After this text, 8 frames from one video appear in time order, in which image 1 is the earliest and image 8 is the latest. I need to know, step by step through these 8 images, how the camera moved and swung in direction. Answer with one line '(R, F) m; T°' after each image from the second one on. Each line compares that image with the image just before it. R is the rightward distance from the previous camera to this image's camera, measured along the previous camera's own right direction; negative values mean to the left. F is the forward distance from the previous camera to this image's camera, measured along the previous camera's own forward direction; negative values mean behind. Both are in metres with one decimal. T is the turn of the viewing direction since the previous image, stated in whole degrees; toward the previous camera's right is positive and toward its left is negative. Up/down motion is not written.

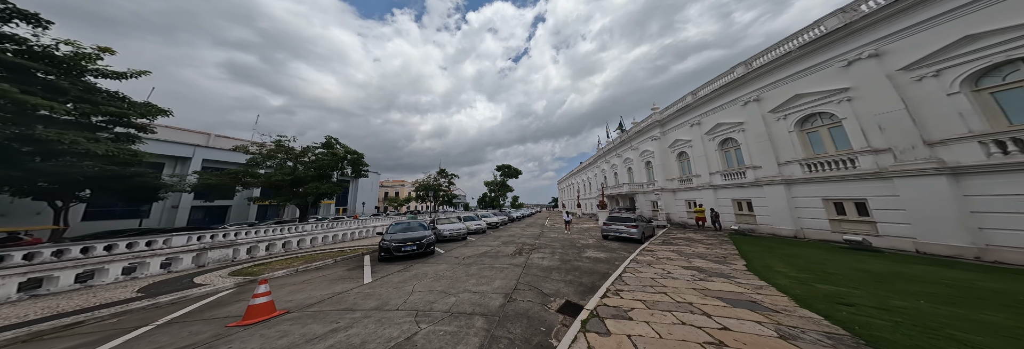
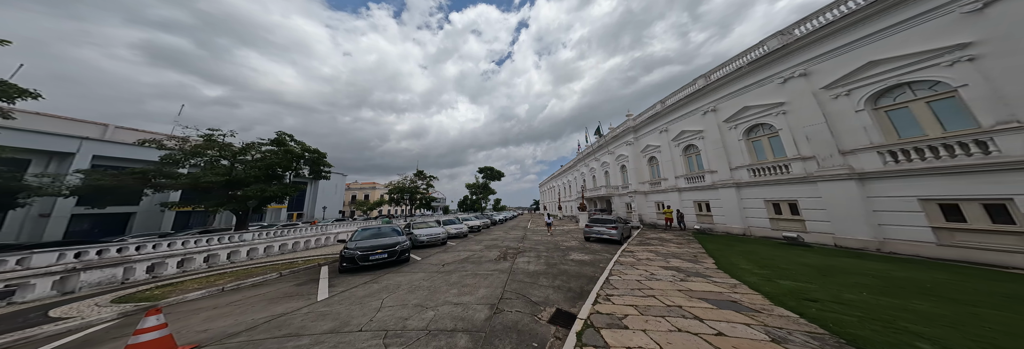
(-0.1, +0.2) m; +6°
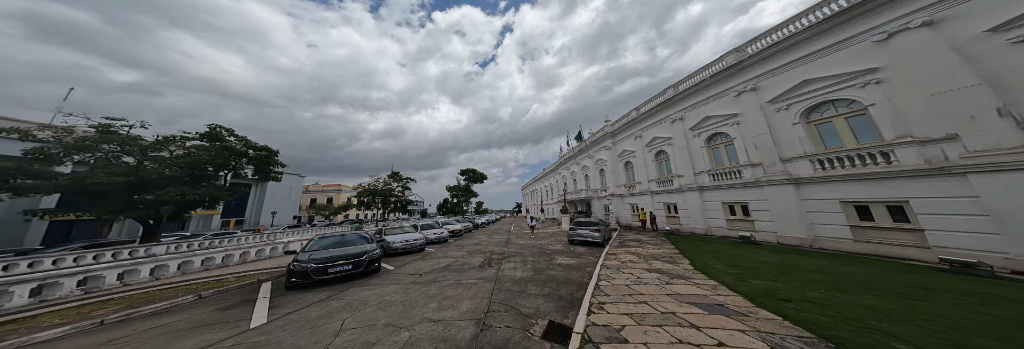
(-0.1, +0.2) m; +5°
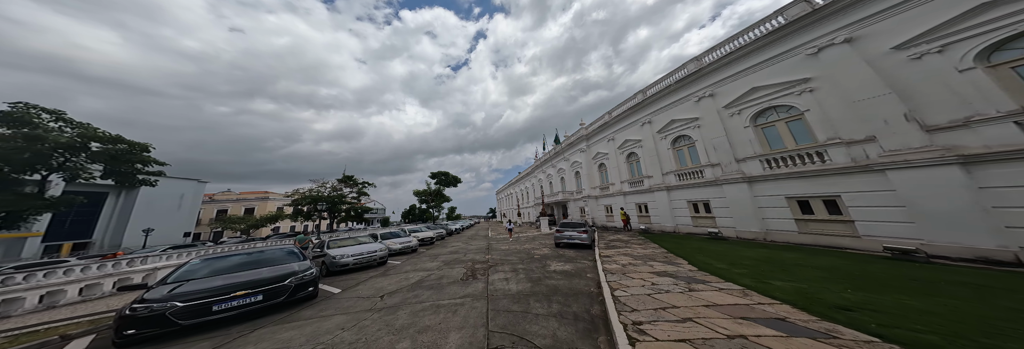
(-0.3, +0.6) m; +5°
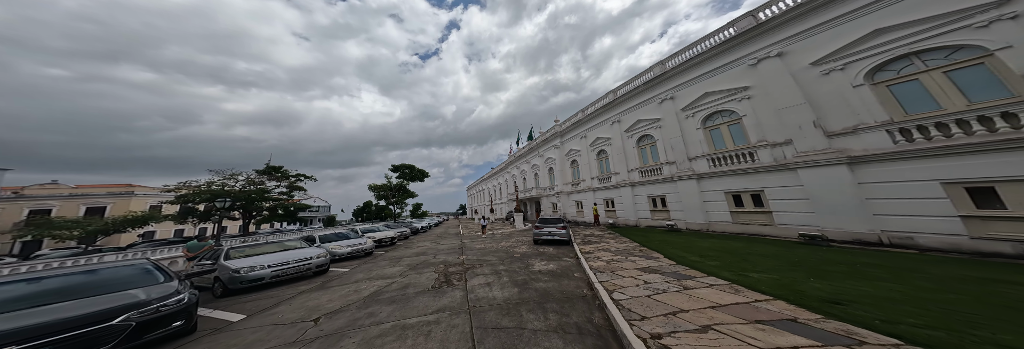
(-0.2, +0.4) m; +7°
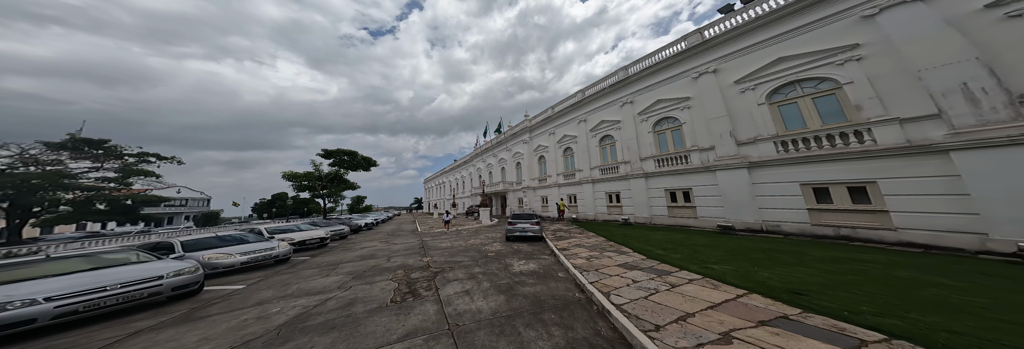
(-0.4, +0.4) m; +10°
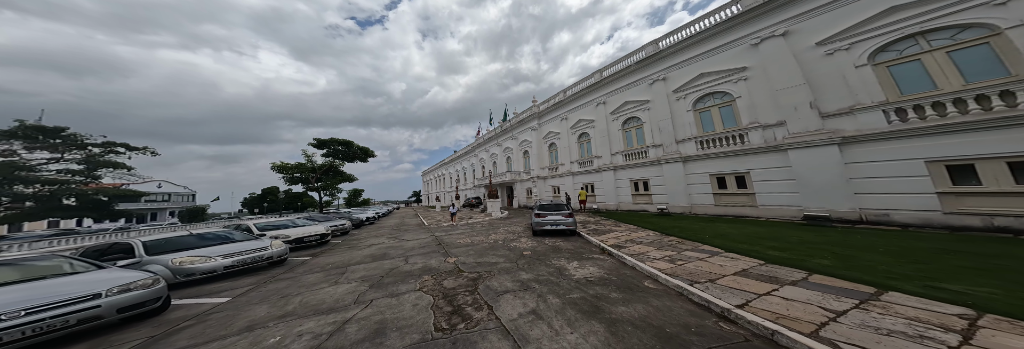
(-1.1, +1.4) m; -1°
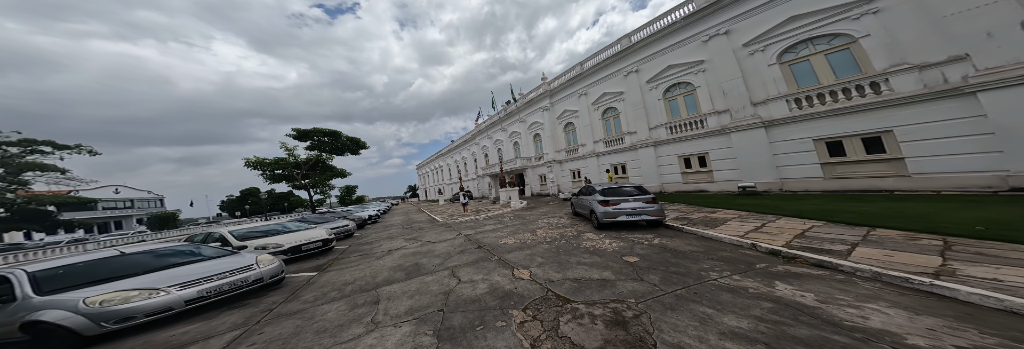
(-2.6, +2.7) m; +1°
